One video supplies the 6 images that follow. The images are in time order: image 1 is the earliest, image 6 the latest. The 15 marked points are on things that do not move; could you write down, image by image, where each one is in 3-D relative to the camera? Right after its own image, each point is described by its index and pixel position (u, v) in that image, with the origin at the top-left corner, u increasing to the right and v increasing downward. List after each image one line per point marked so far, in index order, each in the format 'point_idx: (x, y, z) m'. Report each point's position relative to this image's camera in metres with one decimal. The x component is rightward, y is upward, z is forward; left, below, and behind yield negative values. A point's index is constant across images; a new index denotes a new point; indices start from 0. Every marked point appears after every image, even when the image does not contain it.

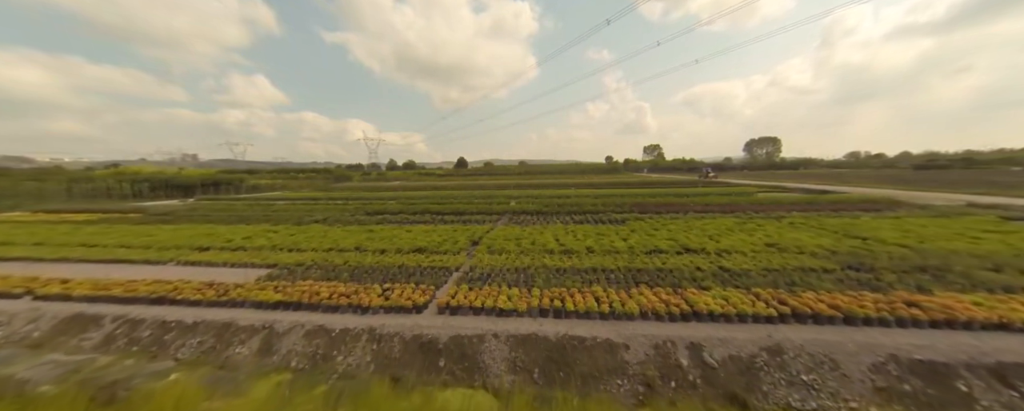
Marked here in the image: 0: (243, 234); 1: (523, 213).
0: (-12.6, -1.4, +13.2) m
1: (+0.7, -0.6, +19.0) m
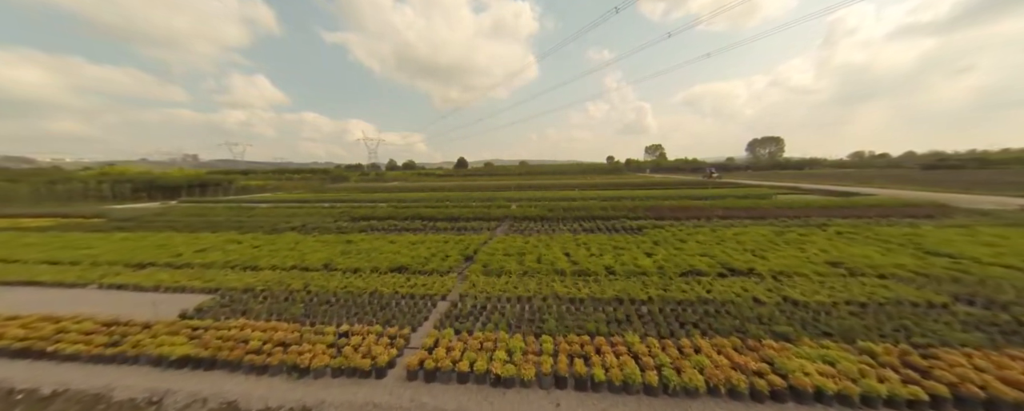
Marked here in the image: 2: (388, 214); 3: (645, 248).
0: (-12.6, -1.7, +11.3) m
1: (+0.7, -0.9, +17.2) m
2: (-8.4, -0.6, +18.9) m
3: (+4.6, -1.5, +9.8) m
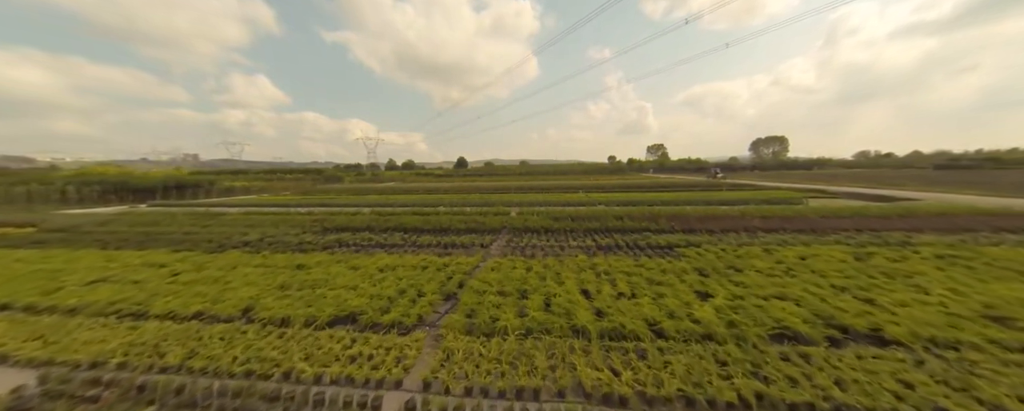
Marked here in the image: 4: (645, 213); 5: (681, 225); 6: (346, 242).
0: (-12.7, -2.1, +8.7) m
1: (+0.7, -1.3, +14.5) m
2: (-8.4, -1.0, +16.2) m
3: (+4.5, -2.0, +7.1) m
4: (+8.3, -0.5, +17.5) m
5: (+8.5, -1.0, +14.1) m
6: (-7.5, -1.7, +12.7) m
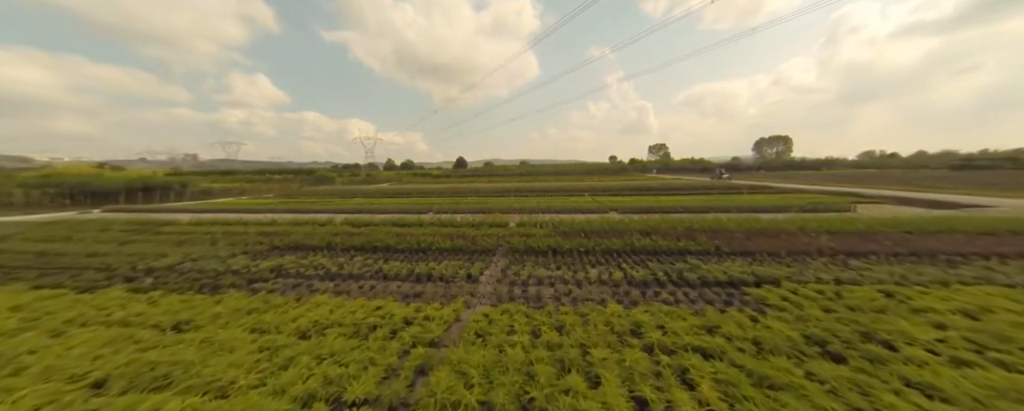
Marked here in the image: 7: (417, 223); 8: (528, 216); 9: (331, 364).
0: (-12.7, -2.6, +5.4) m
1: (+0.6, -1.9, +11.2) m
2: (-8.5, -1.6, +13.0) m
3: (+4.5, -2.5, +3.8) m
4: (+8.2, -1.0, +14.2) m
5: (+8.4, -1.5, +10.8) m
6: (-7.6, -2.2, +9.4) m
7: (-5.6, -1.0, +16.8) m
8: (+1.1, -0.7, +18.6) m
9: (-3.0, -2.6, +4.8) m
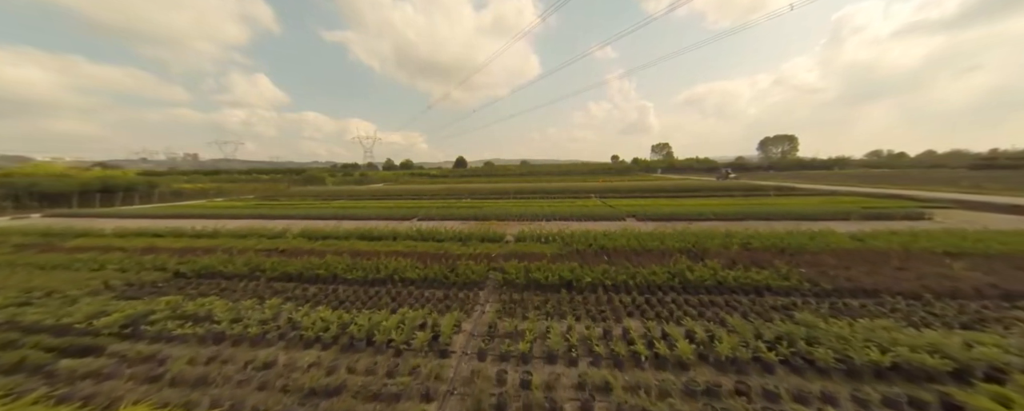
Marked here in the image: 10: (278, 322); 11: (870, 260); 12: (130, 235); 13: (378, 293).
0: (-12.9, -3.0, +1.9) m
1: (+0.5, -2.2, +7.7) m
2: (-8.6, -1.9, +9.5) m
3: (+4.3, -2.9, +0.3) m
4: (+8.1, -1.4, +10.6) m
5: (+8.3, -1.9, +7.3) m
6: (-7.7, -2.5, +6.0) m
7: (-5.7, -1.4, +13.3) m
8: (+1.0, -1.0, +15.1) m
9: (-3.2, -3.0, +1.3) m
10: (-5.1, -2.5, +6.2) m
11: (+11.0, -1.6, +8.7) m
12: (-19.7, -1.5, +14.5) m
13: (-3.7, -2.3, +7.7) m
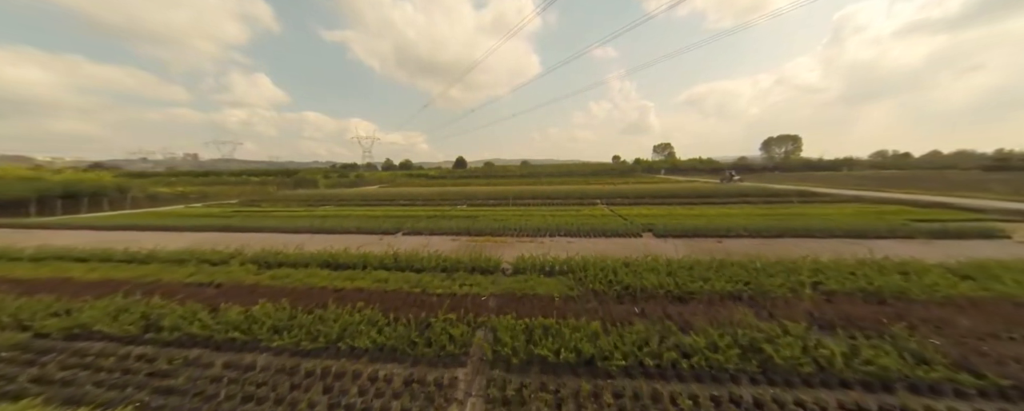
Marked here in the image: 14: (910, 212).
0: (-13.0, -3.8, -0.6) m
1: (+0.4, -3.0, +5.1) m
2: (-8.7, -2.7, +6.9) m
3: (+4.2, -3.6, -2.3) m
4: (+8.0, -2.1, +8.1) m
5: (+8.2, -2.7, +4.7) m
6: (-7.8, -3.3, +3.4) m
7: (-5.8, -2.1, +10.7) m
8: (+0.9, -1.8, +12.5) m
9: (-3.3, -3.8, -1.3) m
10: (-5.2, -3.3, +3.7) m
11: (+10.9, -2.4, +6.1) m
12: (-19.8, -2.3, +12.0) m
13: (-3.8, -3.1, +5.2) m
14: (+27.3, -0.4, +19.2) m
